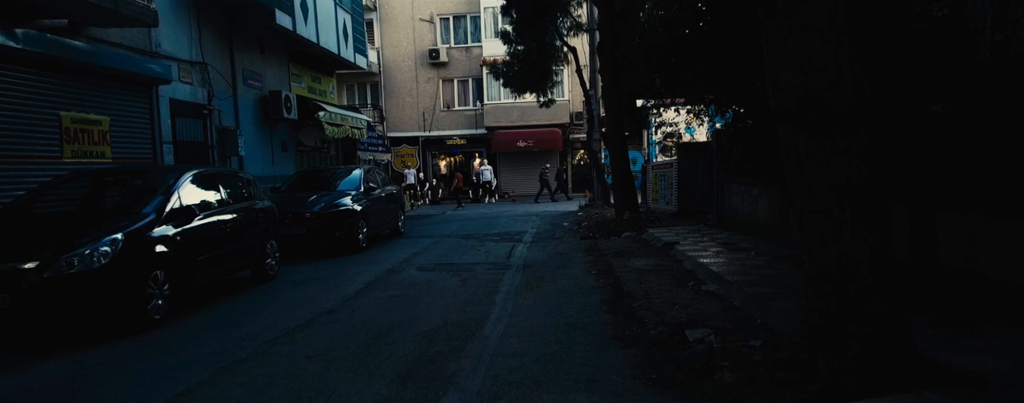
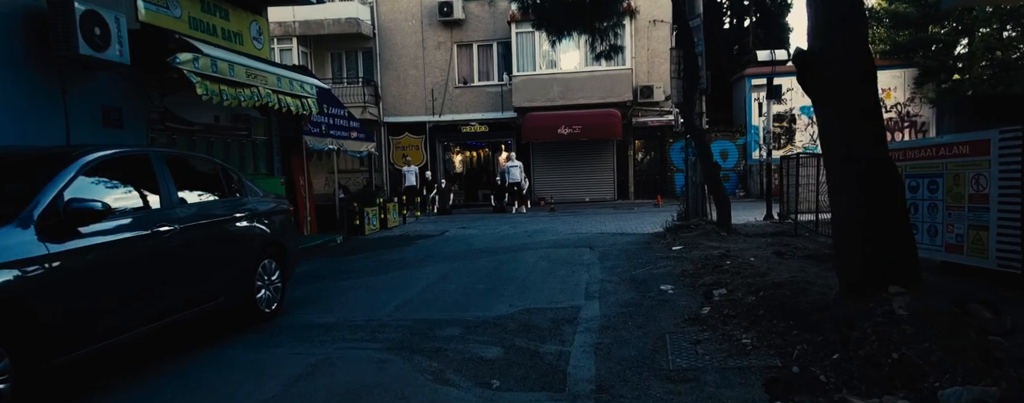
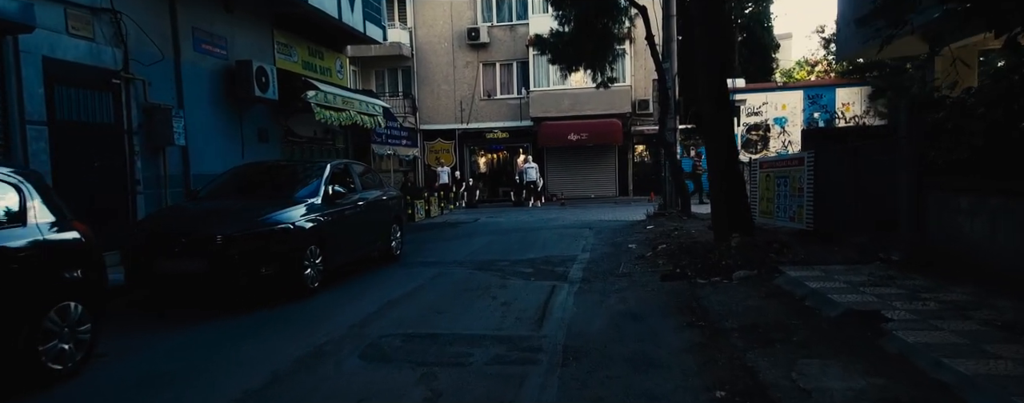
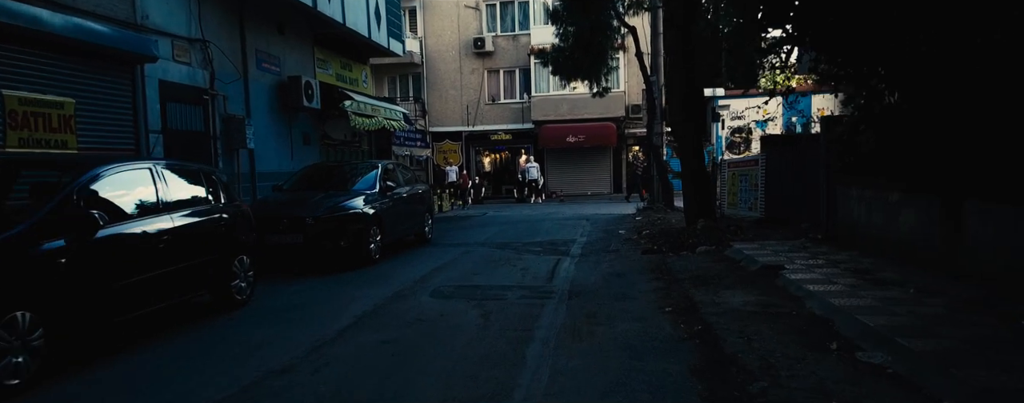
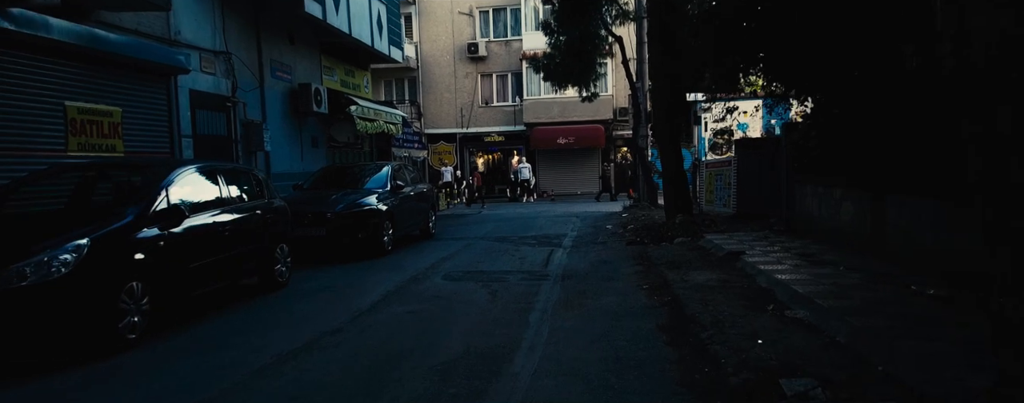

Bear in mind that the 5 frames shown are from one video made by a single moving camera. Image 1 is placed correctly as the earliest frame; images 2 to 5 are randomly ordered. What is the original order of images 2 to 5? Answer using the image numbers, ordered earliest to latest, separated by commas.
5, 4, 3, 2
